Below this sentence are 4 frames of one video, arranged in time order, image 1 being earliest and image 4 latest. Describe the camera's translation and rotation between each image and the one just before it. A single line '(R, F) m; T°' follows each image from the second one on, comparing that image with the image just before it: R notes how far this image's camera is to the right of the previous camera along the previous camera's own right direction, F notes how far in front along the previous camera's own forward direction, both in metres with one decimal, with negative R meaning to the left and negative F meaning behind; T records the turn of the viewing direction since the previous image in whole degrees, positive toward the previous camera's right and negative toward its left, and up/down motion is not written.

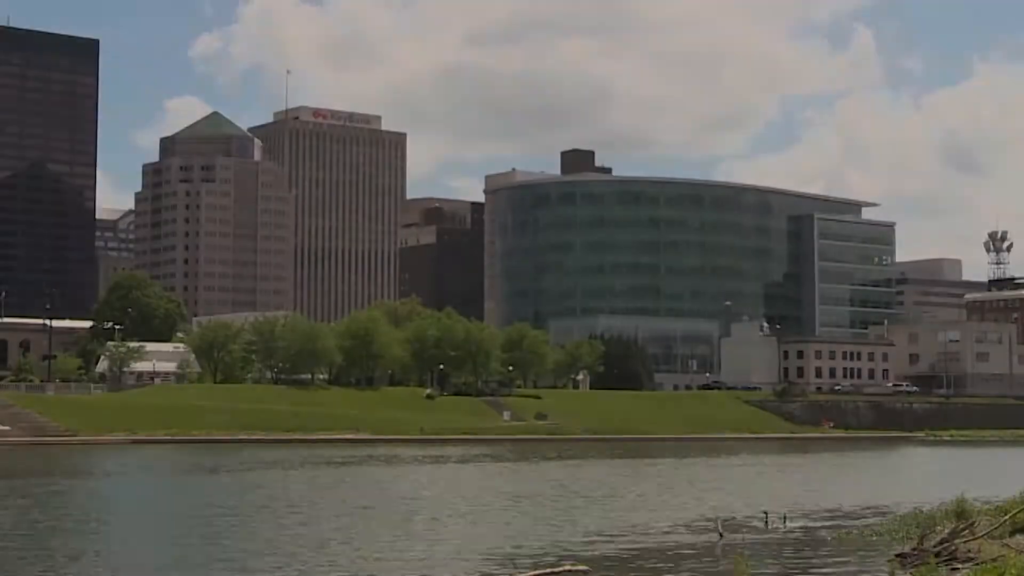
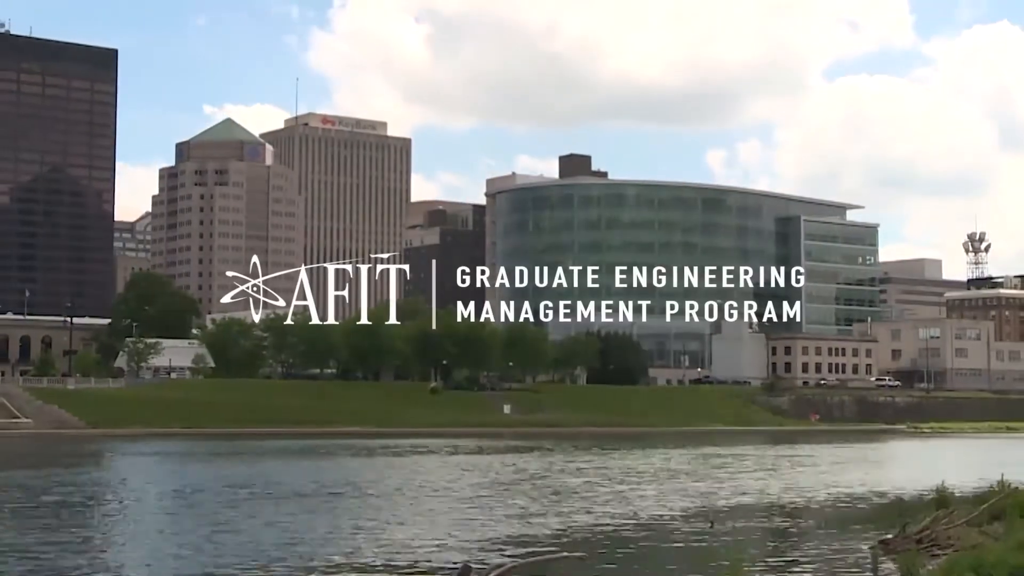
(-0.3, -4.5) m; 0°
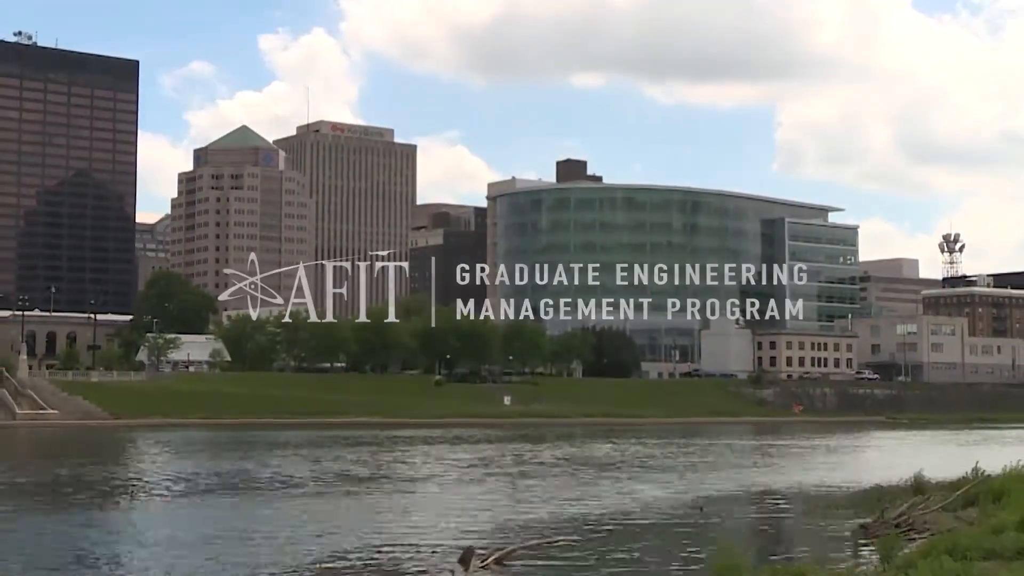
(-0.6, -5.8) m; 0°
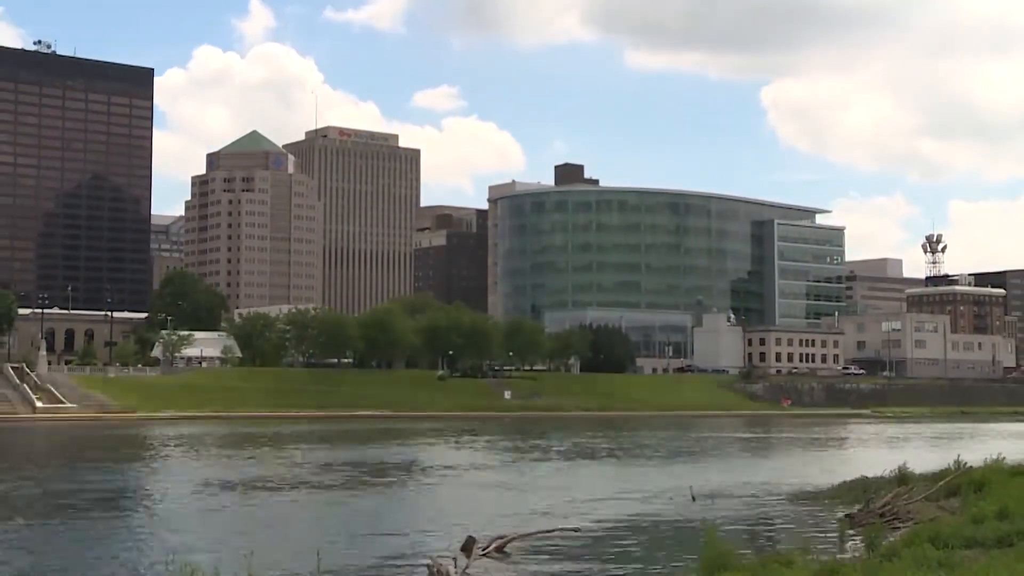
(-0.2, -4.4) m; 0°
